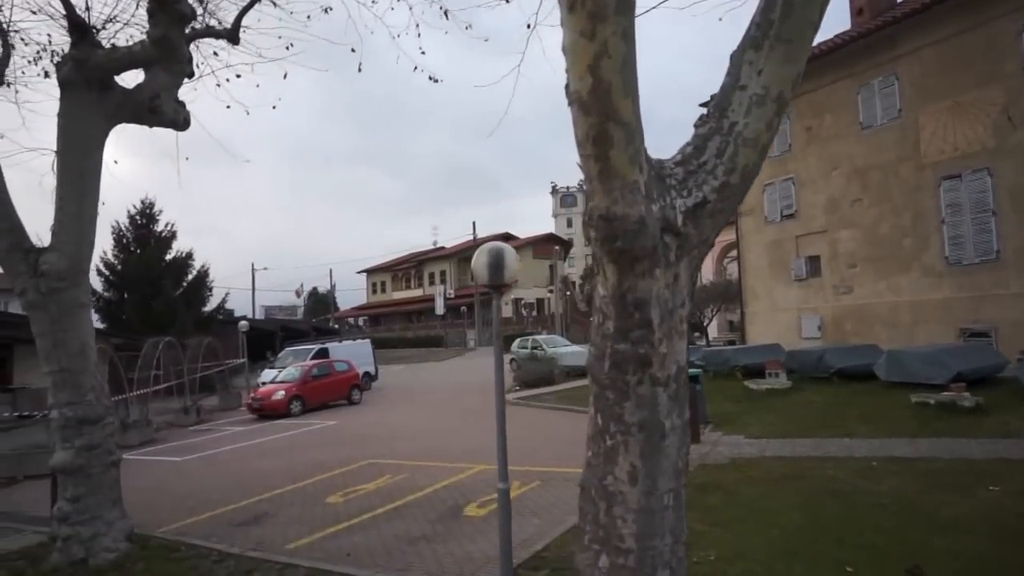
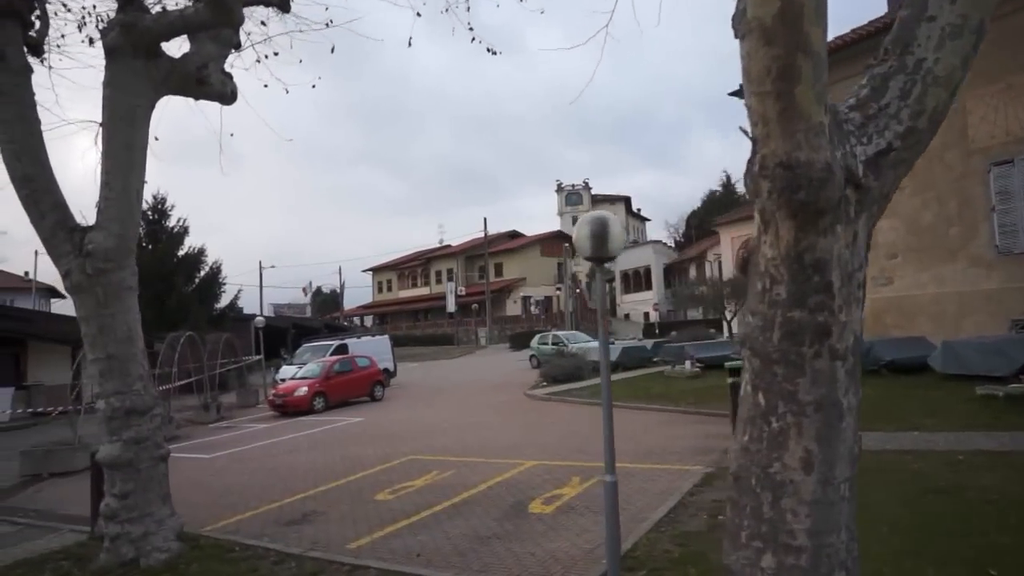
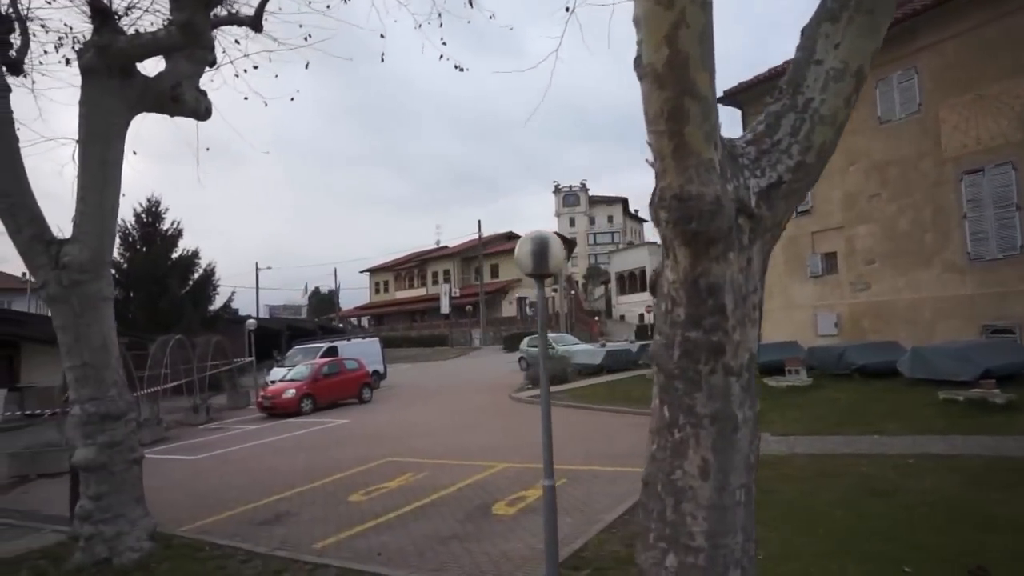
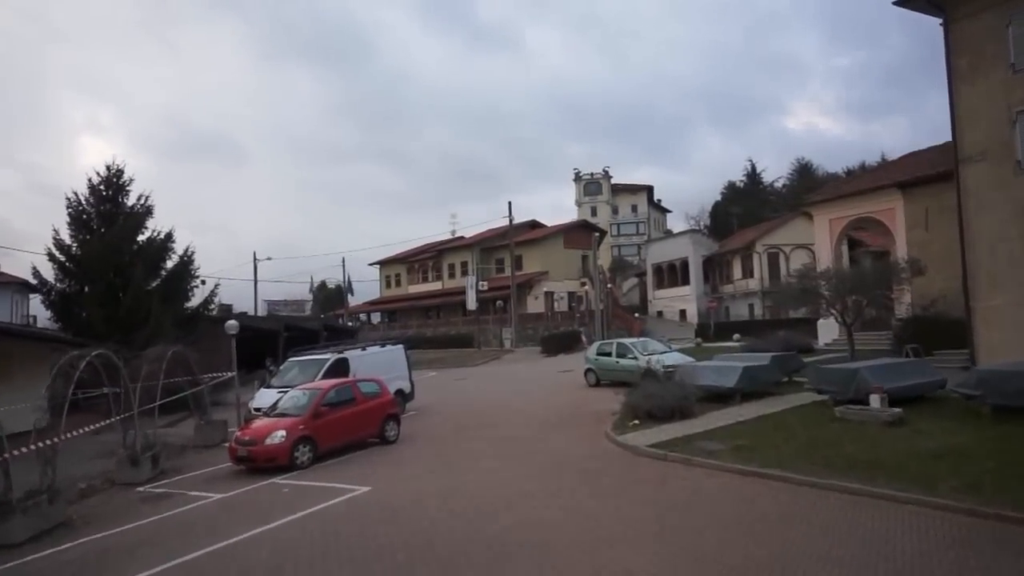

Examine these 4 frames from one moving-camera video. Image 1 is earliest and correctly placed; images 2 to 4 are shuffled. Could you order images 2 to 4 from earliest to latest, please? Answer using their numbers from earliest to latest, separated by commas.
3, 2, 4
